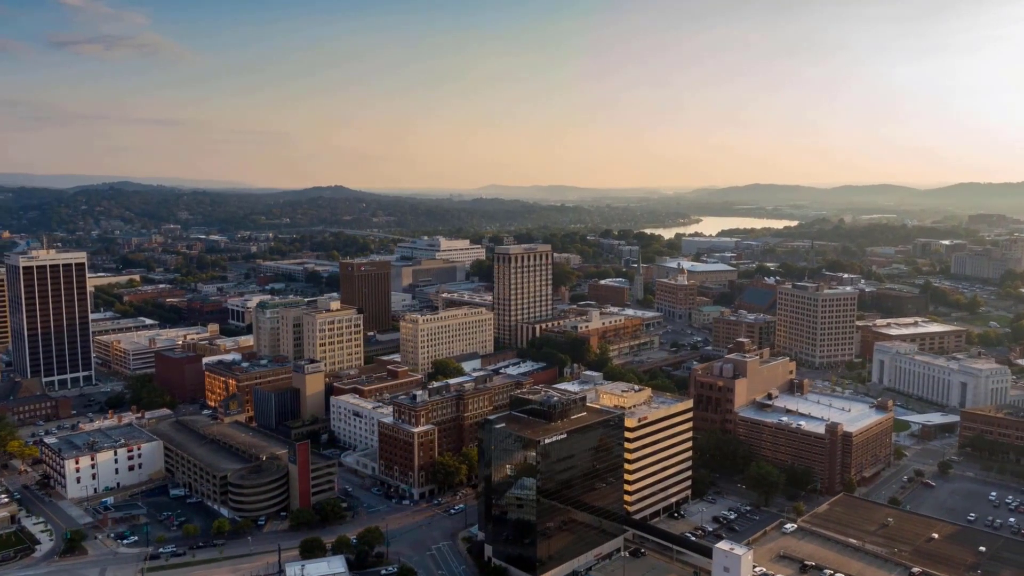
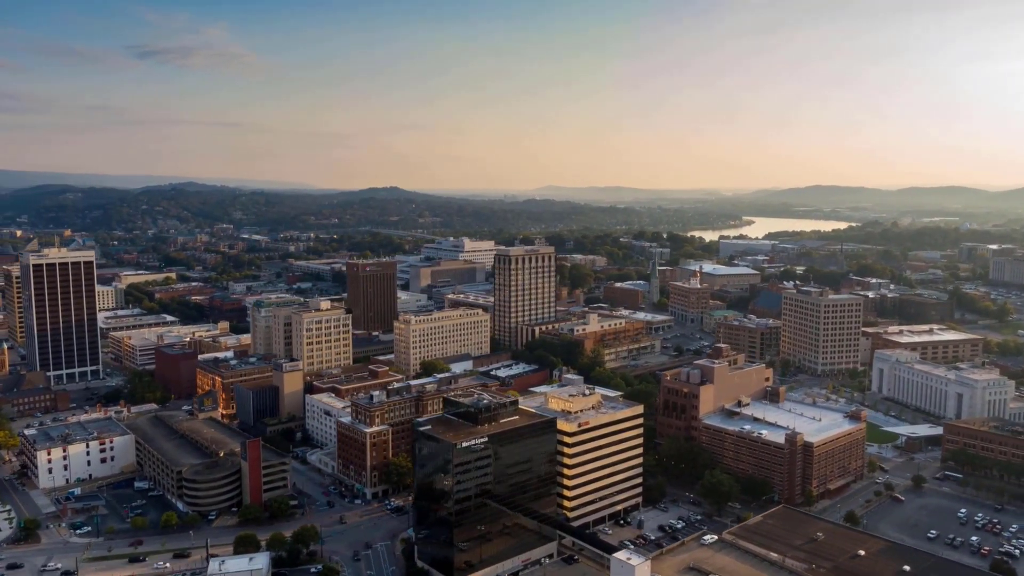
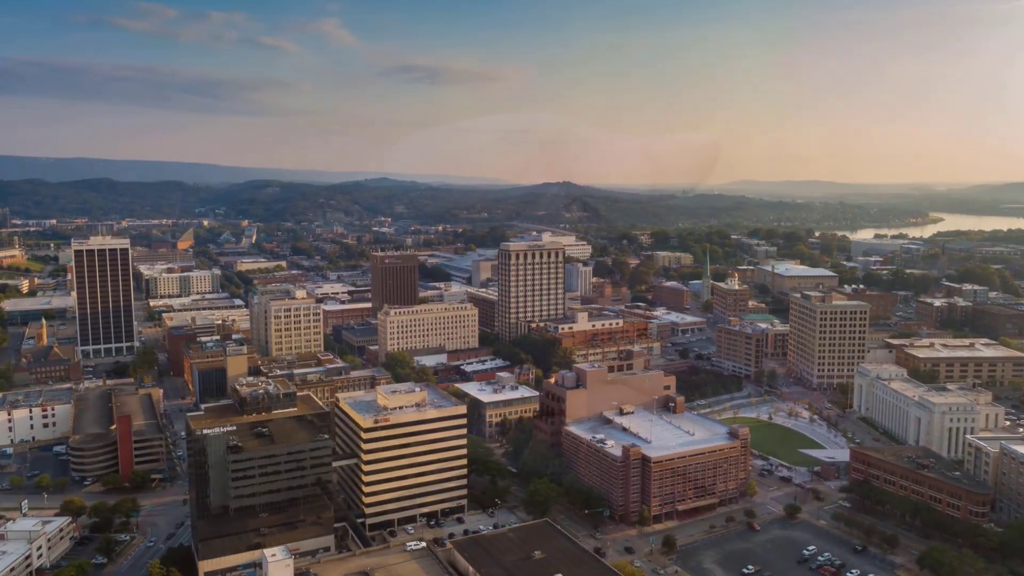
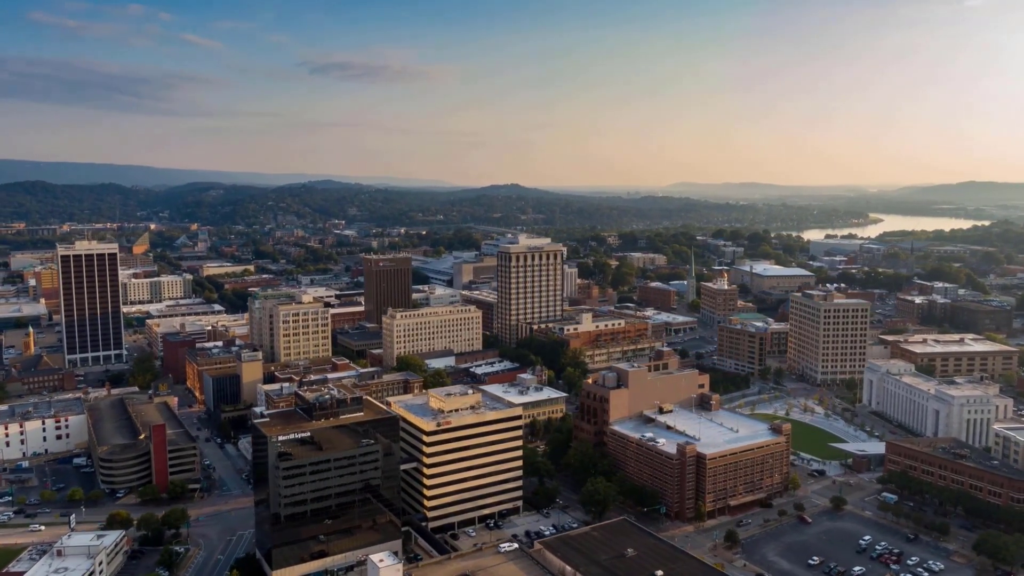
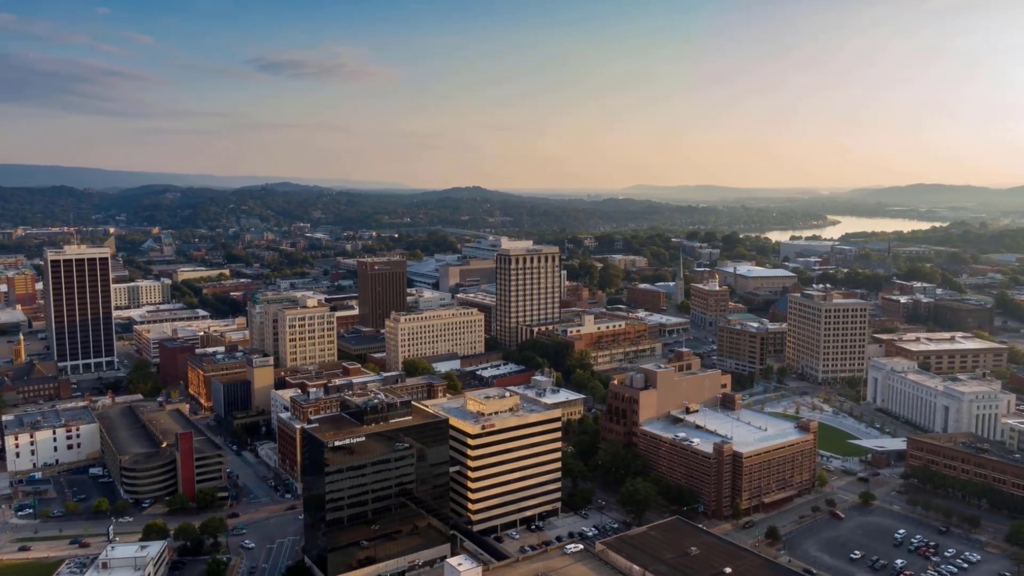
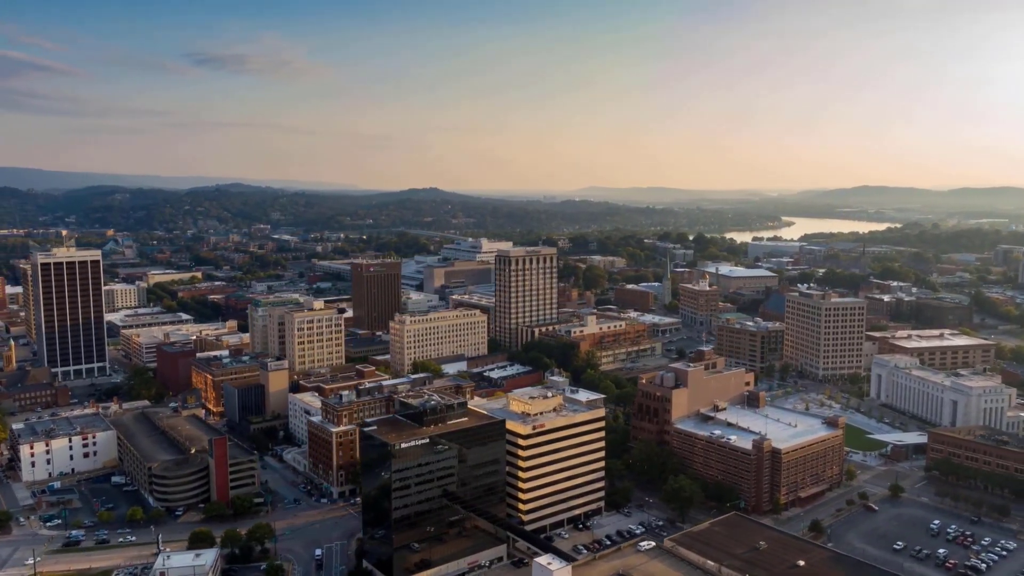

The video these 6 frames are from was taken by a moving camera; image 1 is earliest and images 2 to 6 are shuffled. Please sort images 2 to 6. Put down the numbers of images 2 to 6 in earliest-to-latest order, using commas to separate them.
2, 6, 5, 4, 3
